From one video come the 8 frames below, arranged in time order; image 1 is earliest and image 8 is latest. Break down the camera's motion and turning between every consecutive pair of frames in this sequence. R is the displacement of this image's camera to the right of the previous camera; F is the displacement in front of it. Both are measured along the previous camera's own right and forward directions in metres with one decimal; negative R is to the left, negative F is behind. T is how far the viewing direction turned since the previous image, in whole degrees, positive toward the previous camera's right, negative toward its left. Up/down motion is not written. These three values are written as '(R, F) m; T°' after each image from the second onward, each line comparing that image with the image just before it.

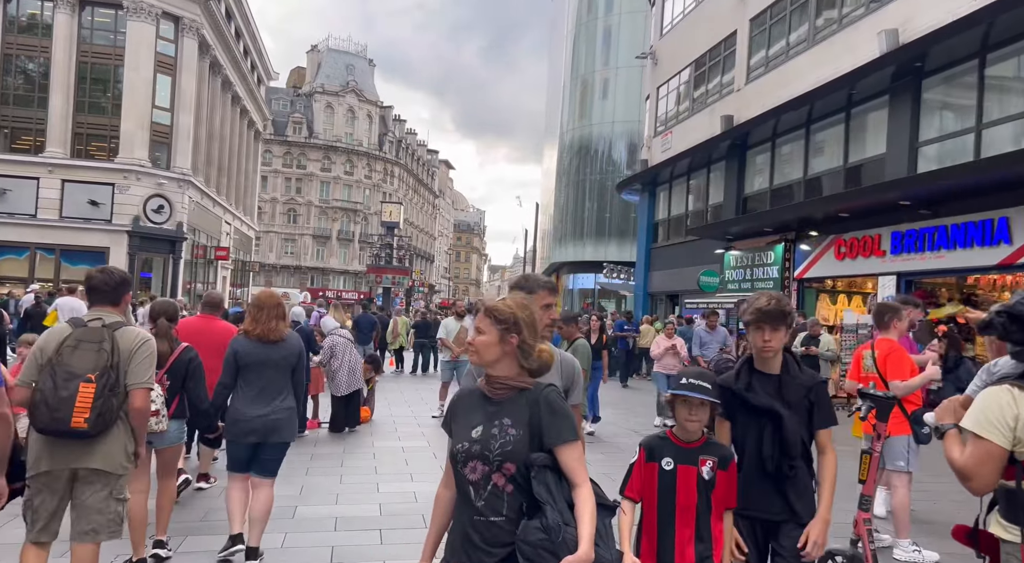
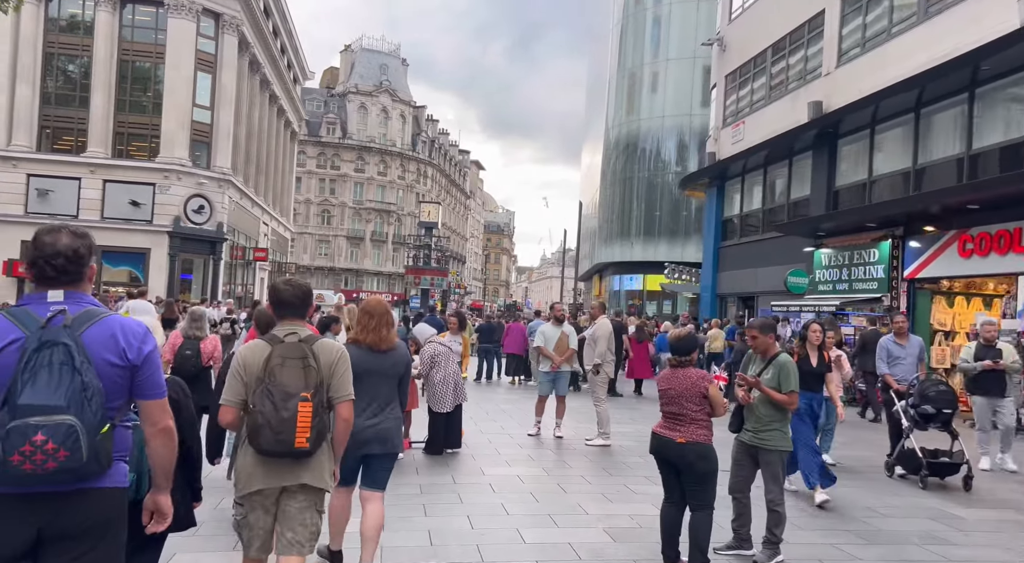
(-0.7, +0.9) m; -2°
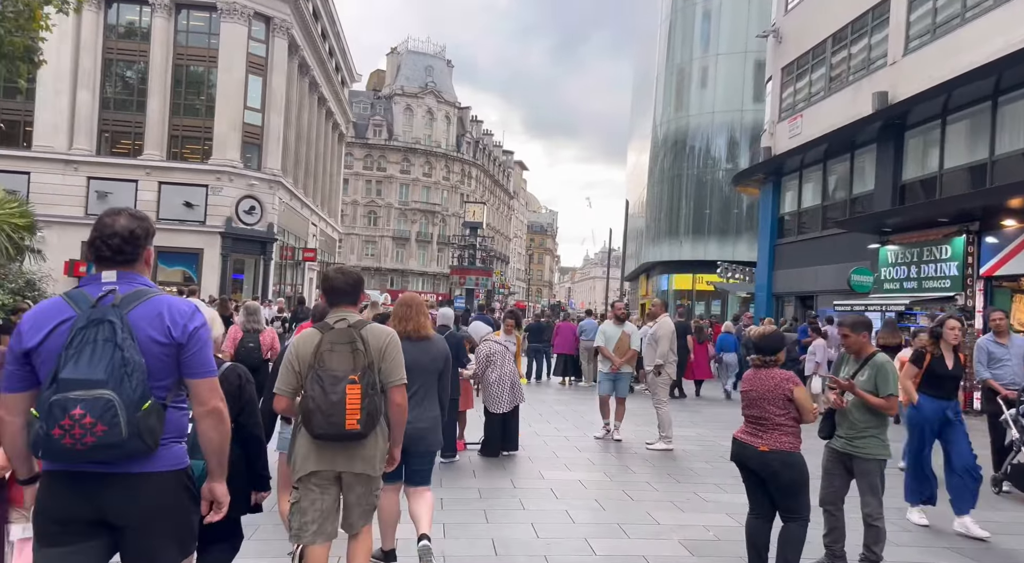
(-0.2, +0.3) m; -3°
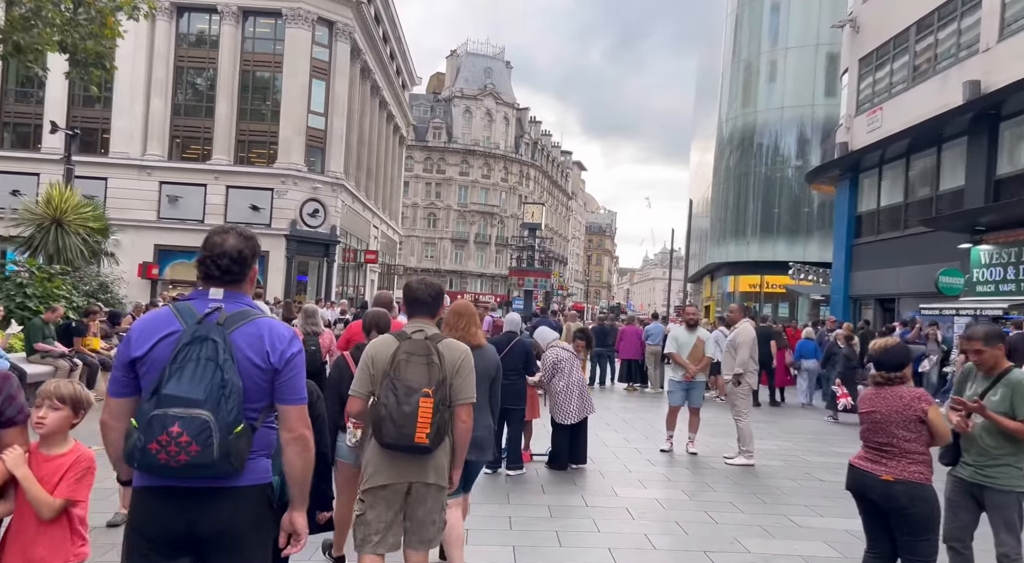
(-0.1, +0.4) m; -4°
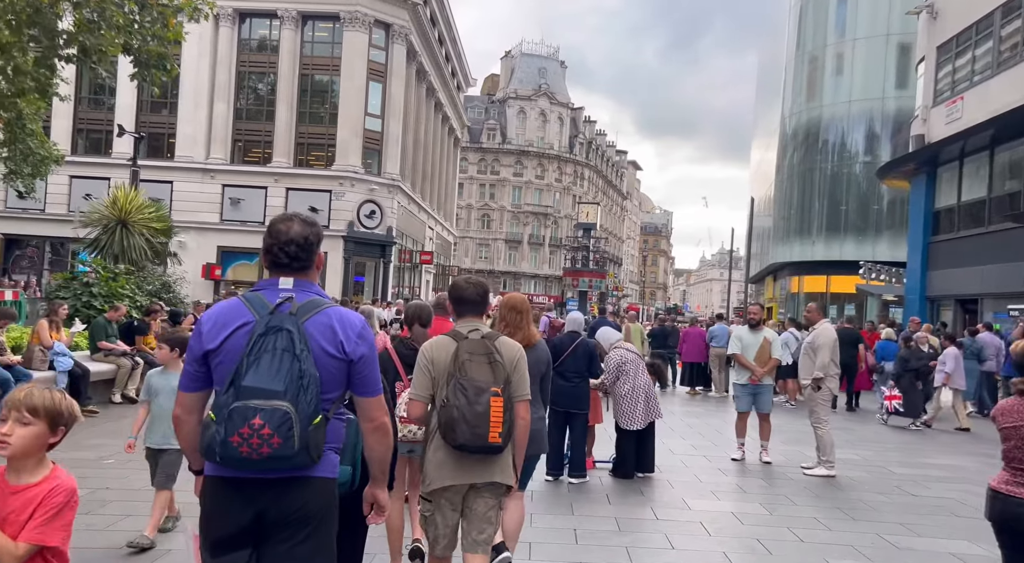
(-0.1, +0.4) m; -3°
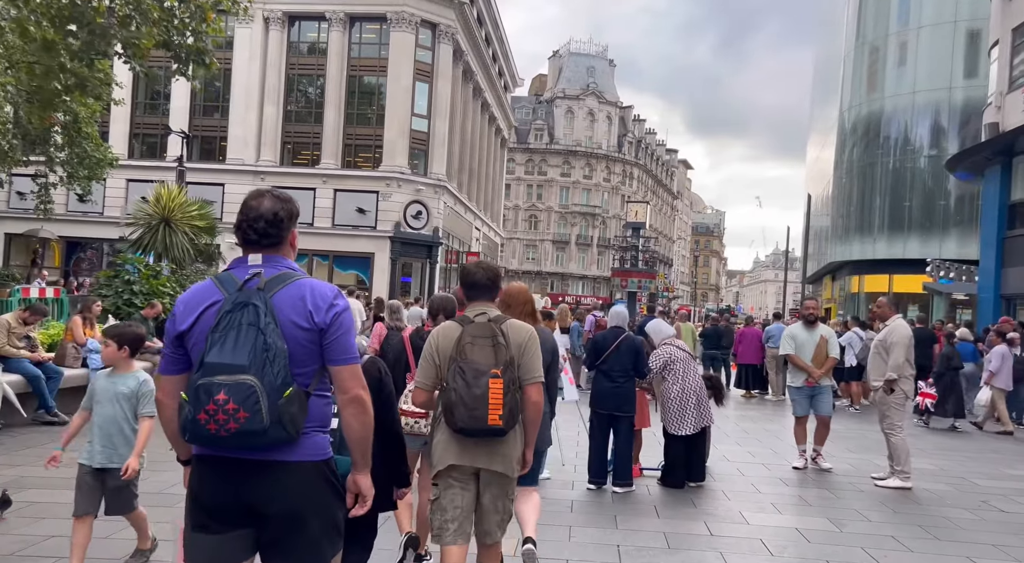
(+0.1, +0.5) m; -3°
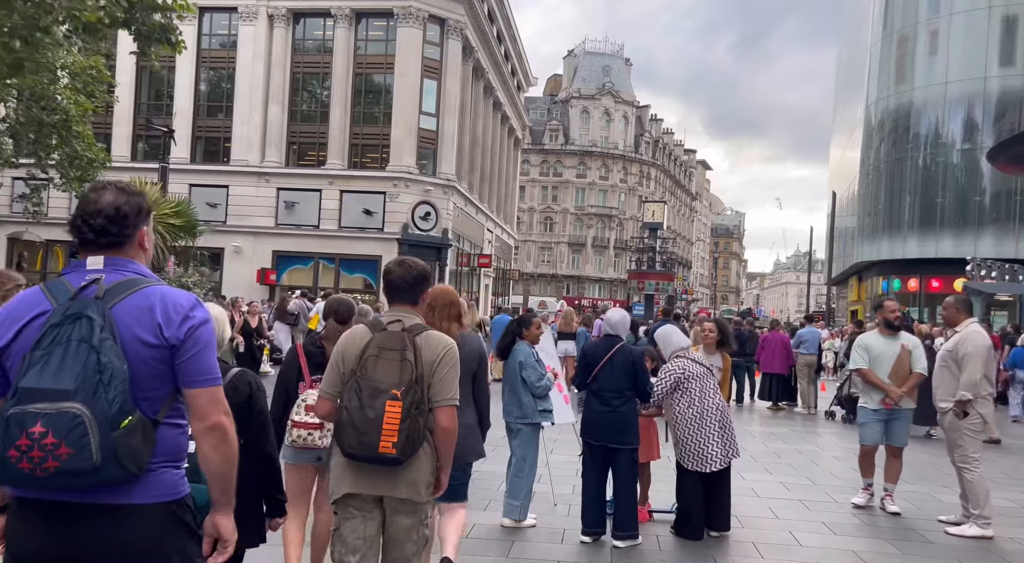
(+0.3, +1.5) m; -1°
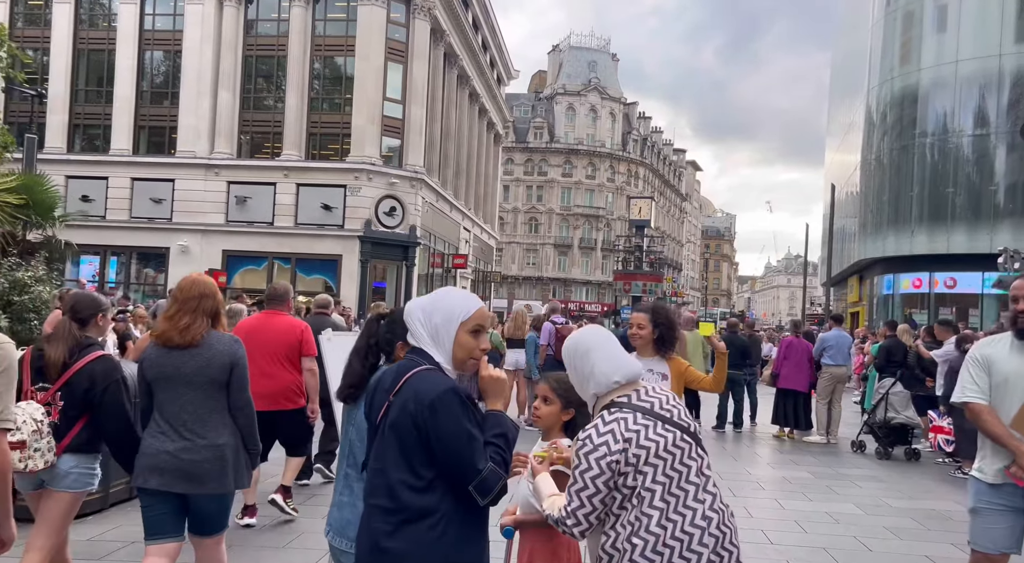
(+0.8, +3.5) m; +1°
